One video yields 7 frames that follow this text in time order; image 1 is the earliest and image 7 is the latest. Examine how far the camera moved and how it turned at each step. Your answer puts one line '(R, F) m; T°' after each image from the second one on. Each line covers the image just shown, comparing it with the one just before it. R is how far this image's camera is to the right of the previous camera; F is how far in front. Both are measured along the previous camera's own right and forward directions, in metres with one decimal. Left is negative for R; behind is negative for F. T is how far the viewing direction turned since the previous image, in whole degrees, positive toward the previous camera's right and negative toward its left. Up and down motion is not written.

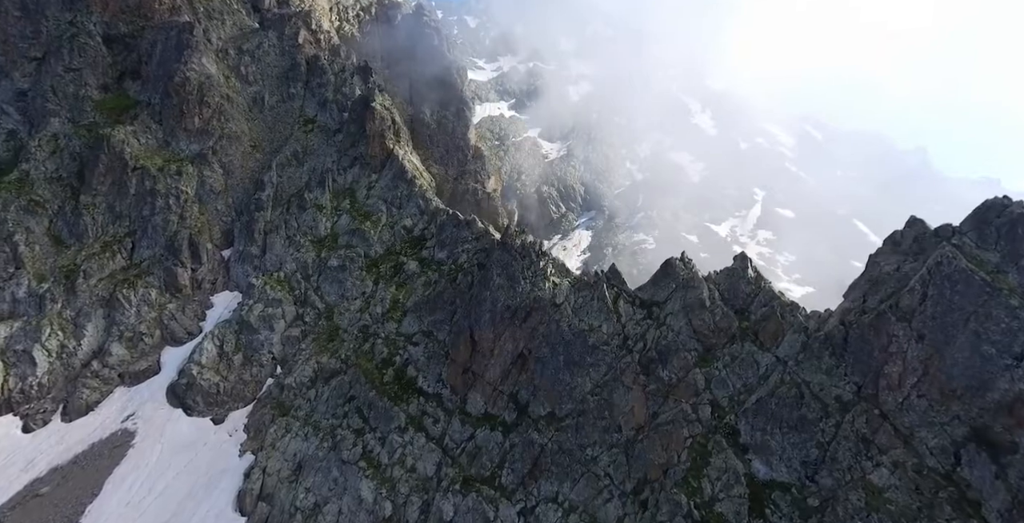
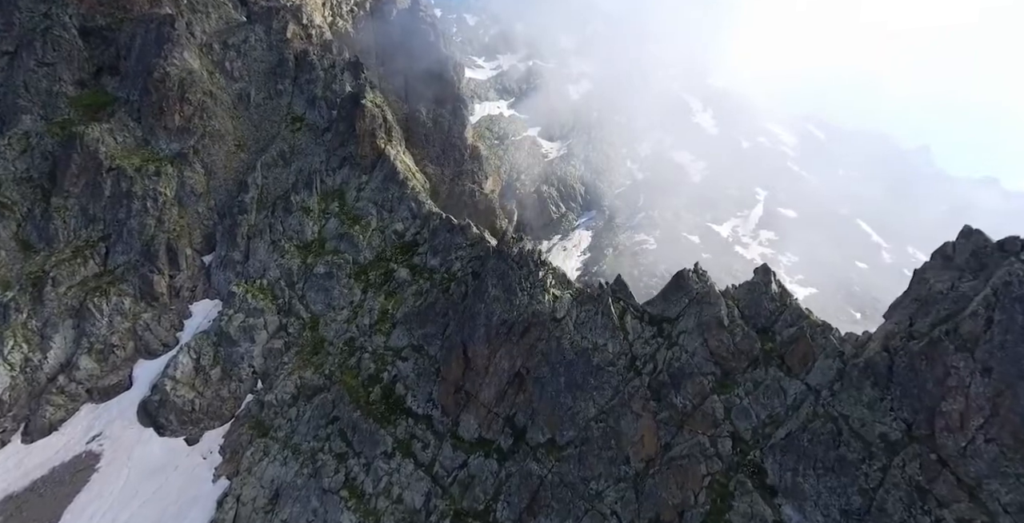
(+0.3, +4.5) m; 0°
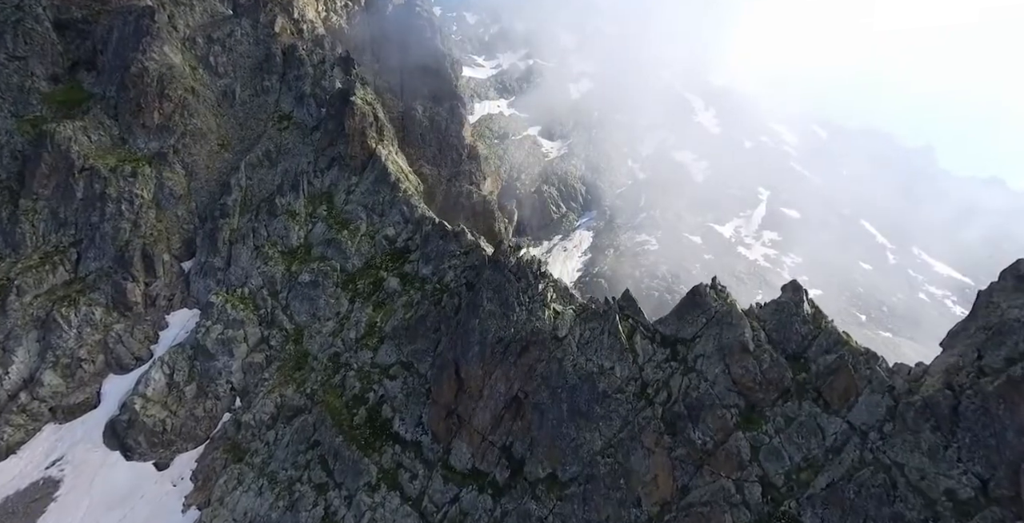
(+0.2, +4.6) m; 0°
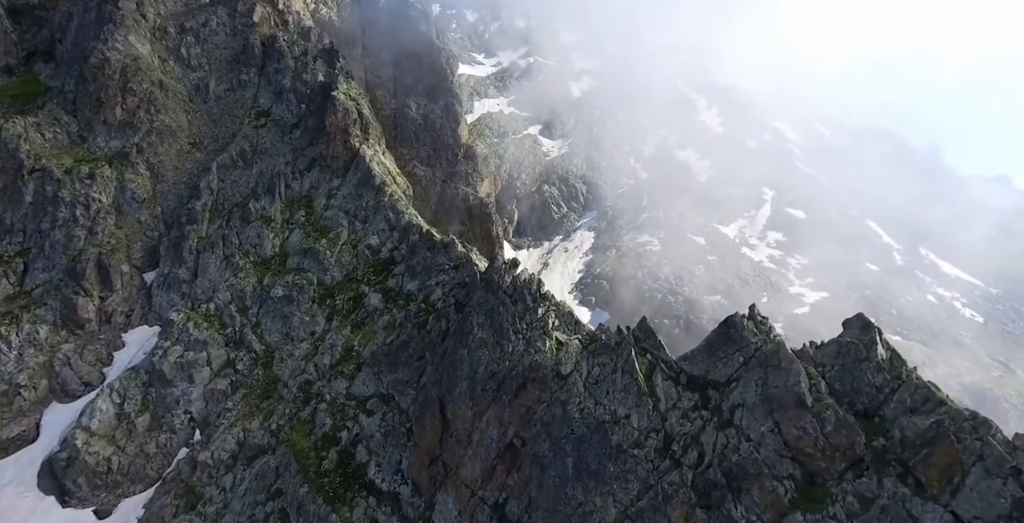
(+0.4, +7.2) m; 0°
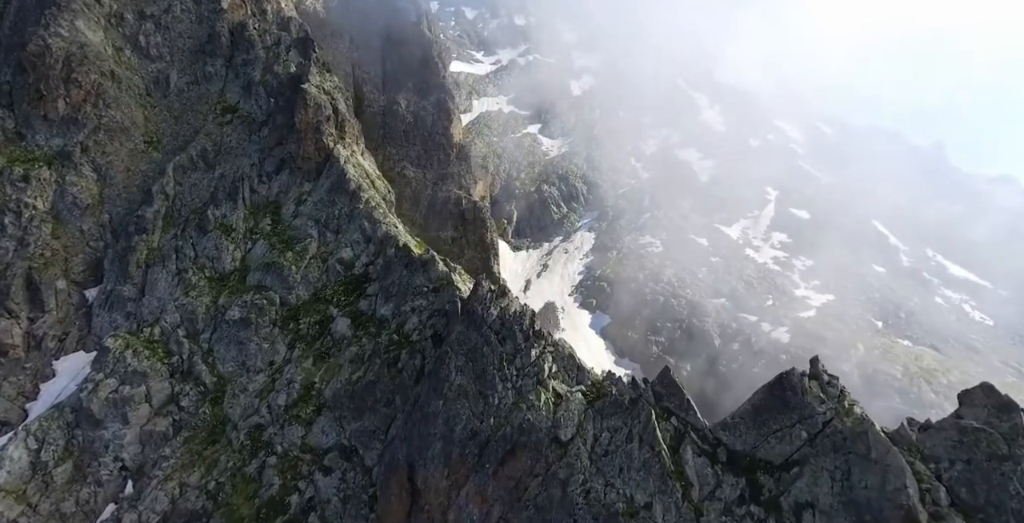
(+0.7, +8.2) m; 0°
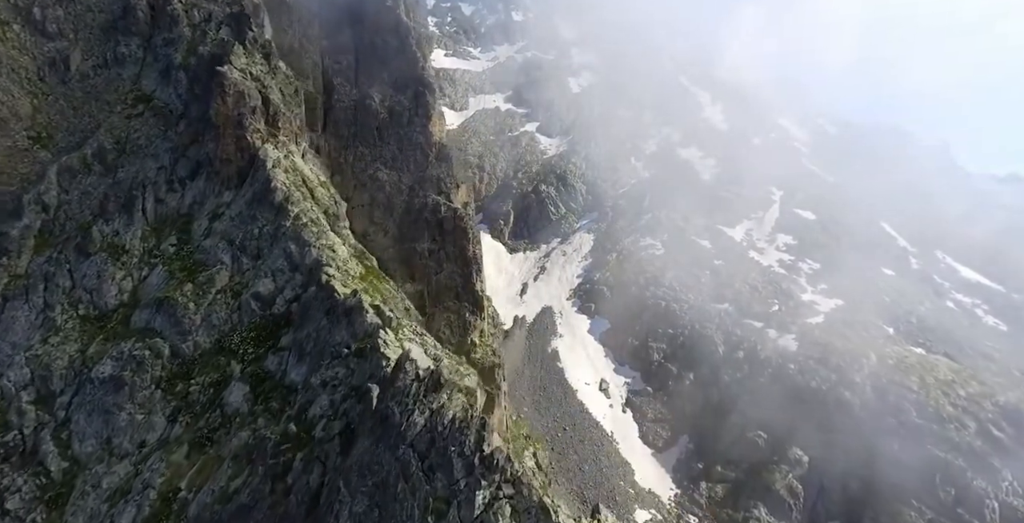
(+2.2, +13.6) m; 0°
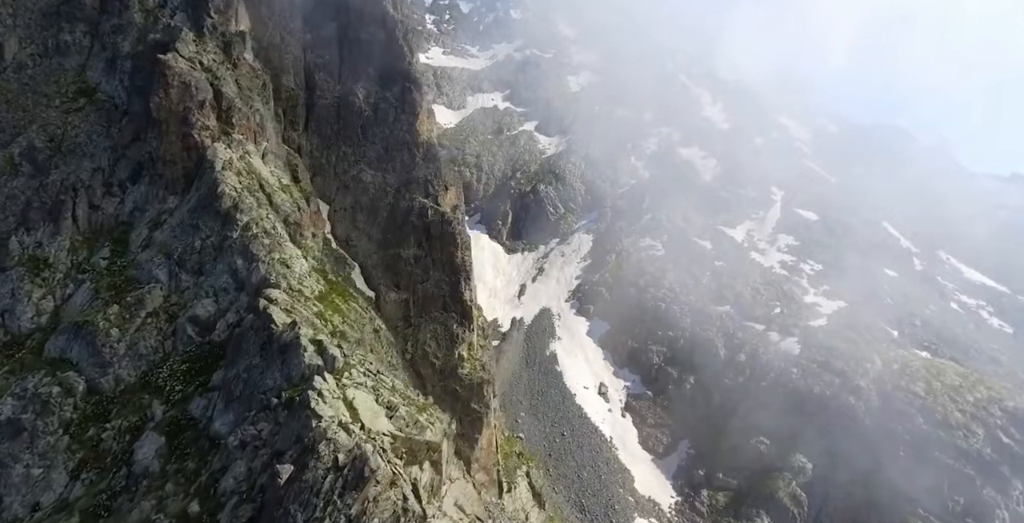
(+1.2, +6.2) m; 0°
